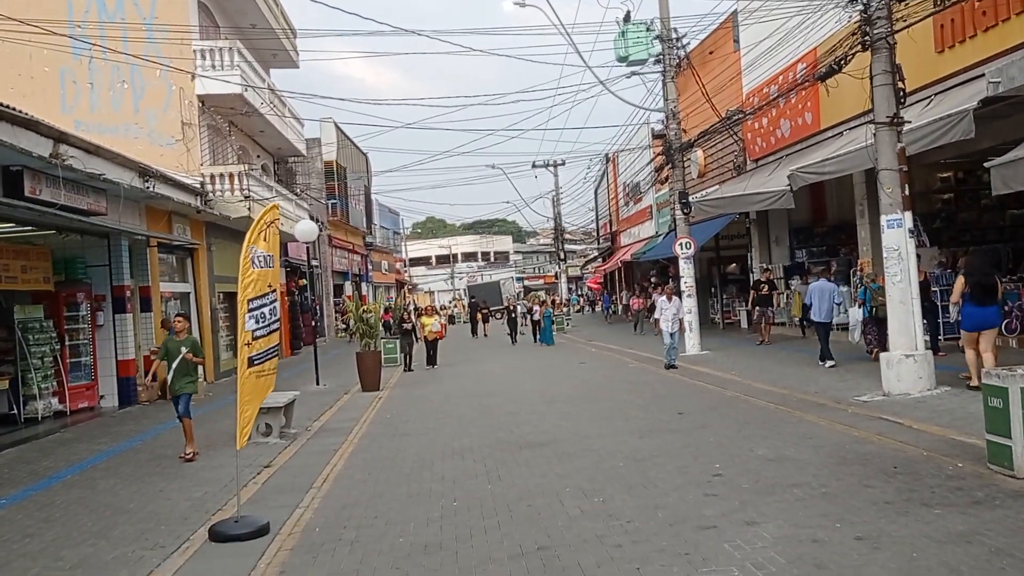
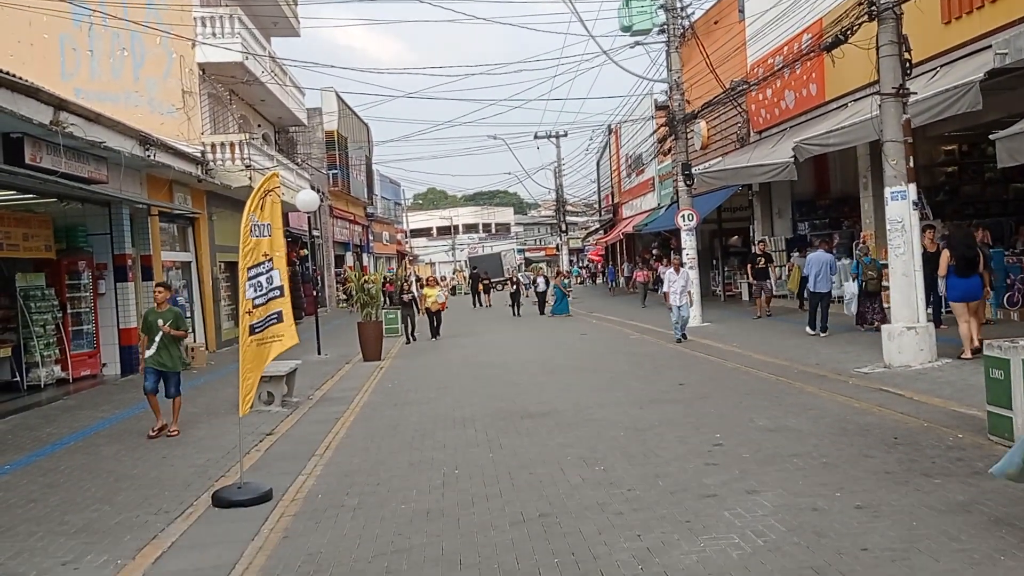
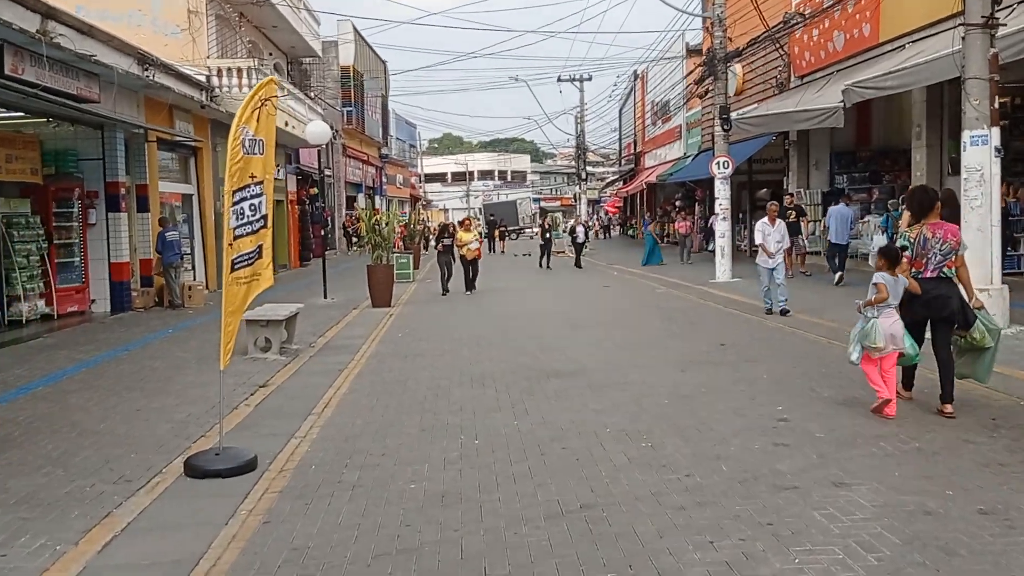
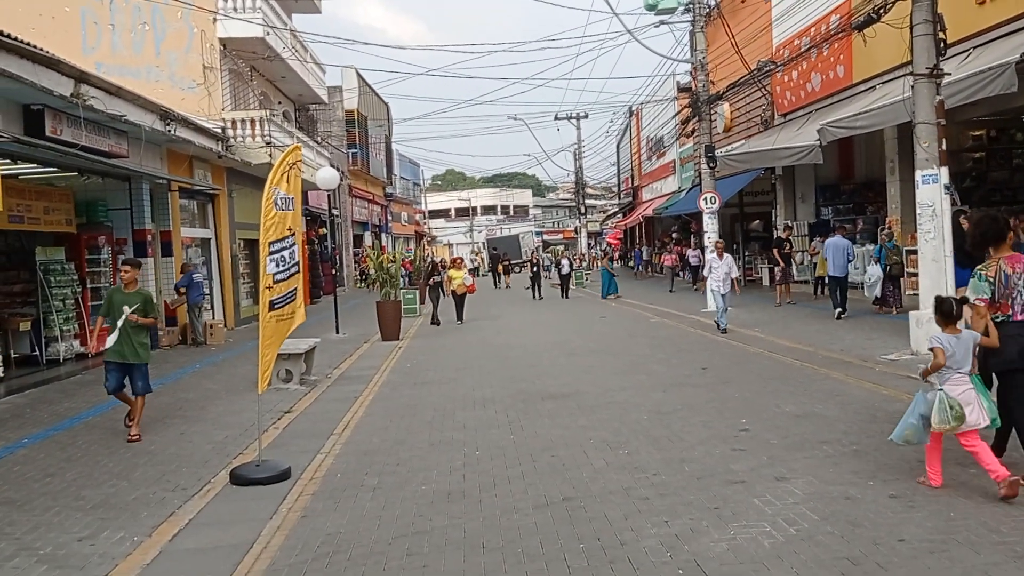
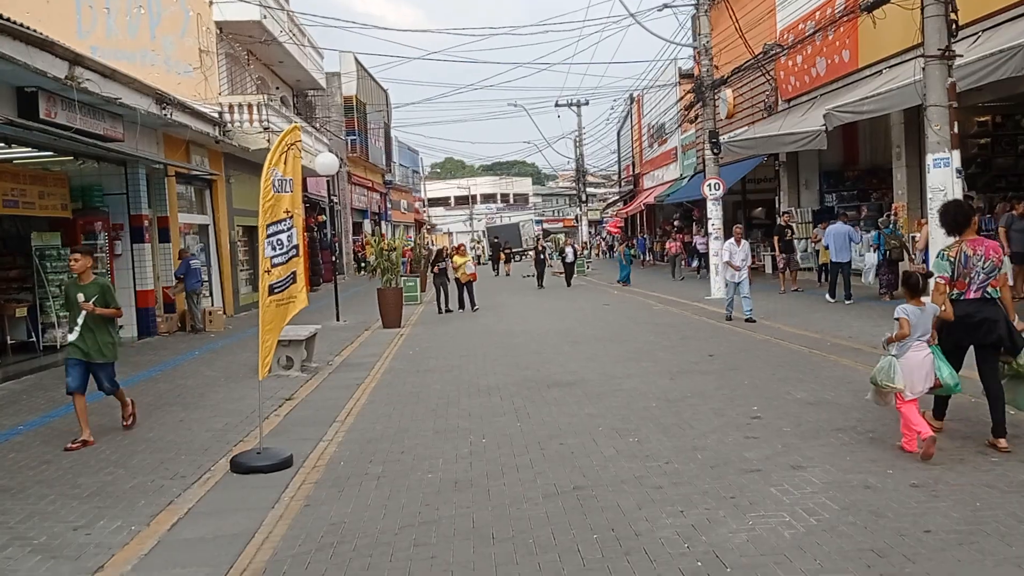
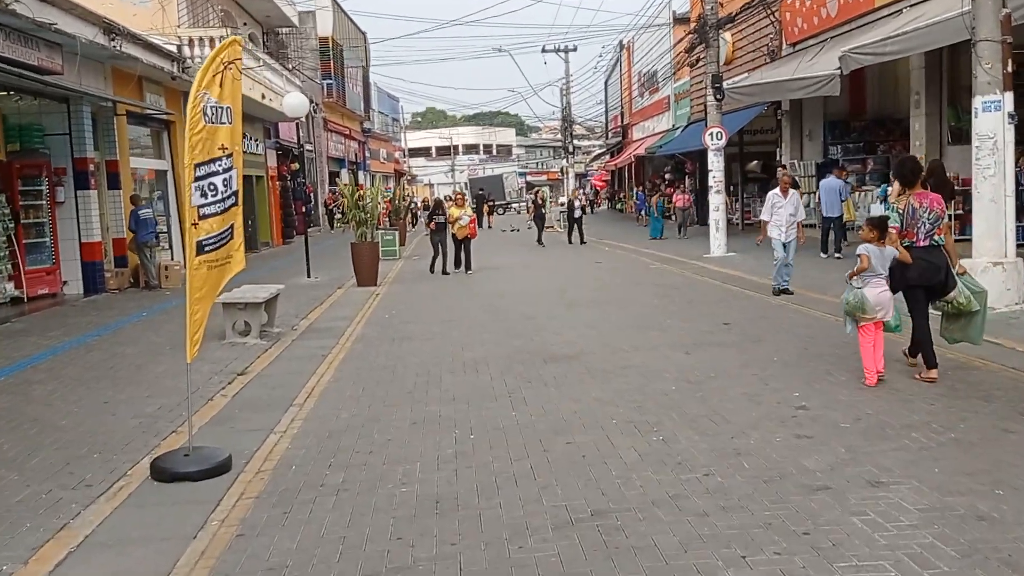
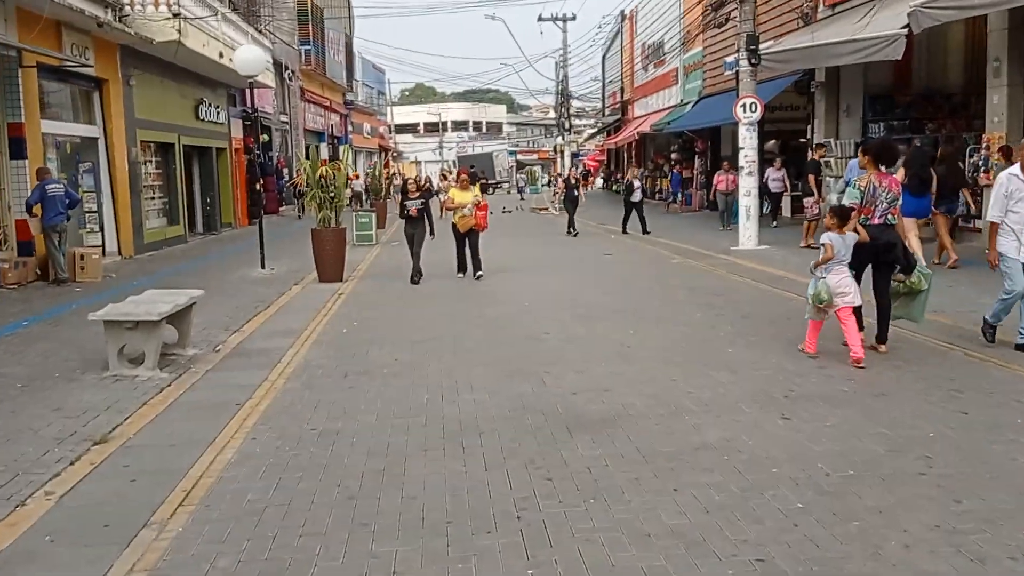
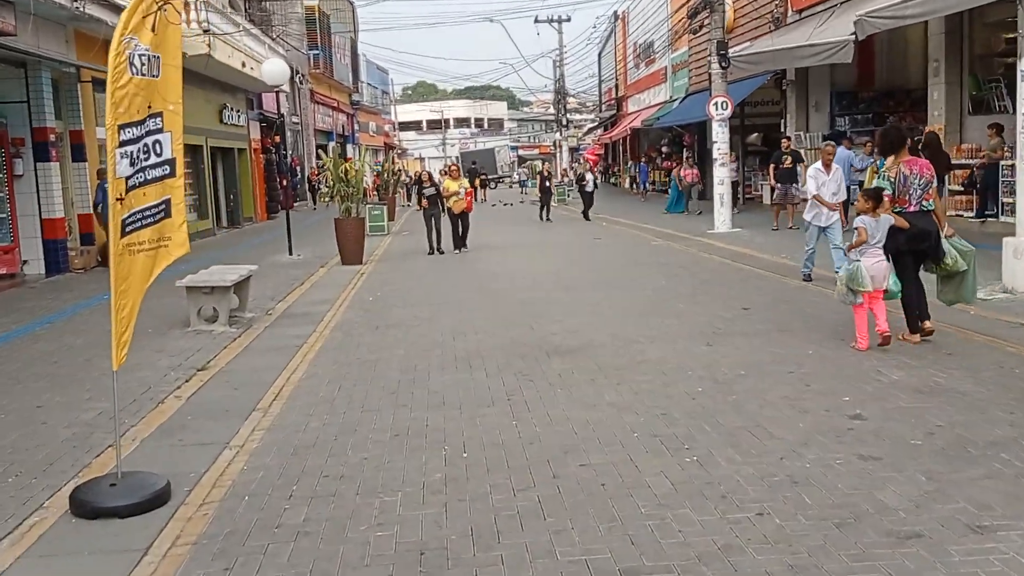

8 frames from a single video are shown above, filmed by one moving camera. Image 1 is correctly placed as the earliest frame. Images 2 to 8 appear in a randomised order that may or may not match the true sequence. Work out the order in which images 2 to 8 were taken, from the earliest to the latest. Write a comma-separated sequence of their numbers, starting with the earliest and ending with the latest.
2, 4, 5, 3, 6, 8, 7
